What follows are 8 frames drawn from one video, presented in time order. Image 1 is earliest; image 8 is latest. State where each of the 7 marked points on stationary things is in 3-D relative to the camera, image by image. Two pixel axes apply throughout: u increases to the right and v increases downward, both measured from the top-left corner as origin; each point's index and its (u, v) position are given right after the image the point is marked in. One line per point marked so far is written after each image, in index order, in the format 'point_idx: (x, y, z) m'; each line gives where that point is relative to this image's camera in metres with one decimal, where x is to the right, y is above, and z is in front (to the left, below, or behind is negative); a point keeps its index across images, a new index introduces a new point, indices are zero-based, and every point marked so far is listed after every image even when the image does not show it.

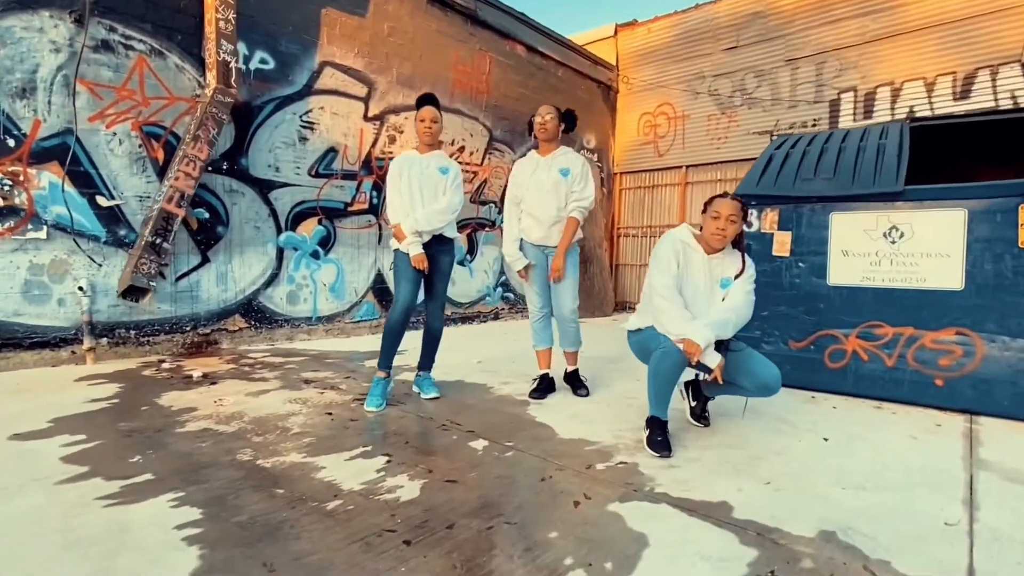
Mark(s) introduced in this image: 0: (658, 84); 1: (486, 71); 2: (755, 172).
0: (+2.1, +2.9, +7.7) m
1: (-0.3, +2.5, +6.2) m
2: (+1.7, +0.8, +3.9) m
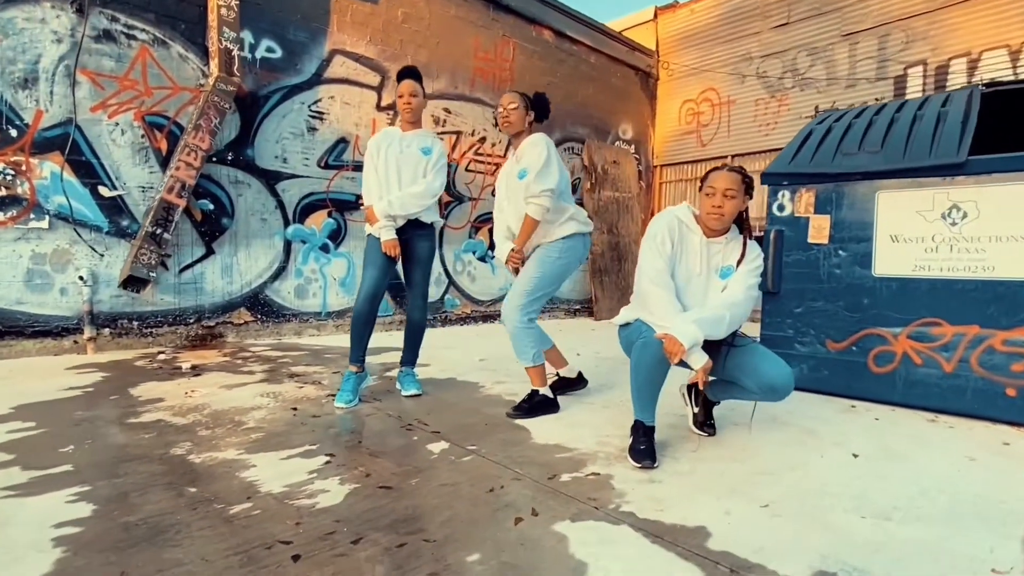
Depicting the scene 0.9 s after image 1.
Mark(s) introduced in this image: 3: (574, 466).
0: (+2.5, +2.9, +7.2) m
1: (0.0, +2.5, +6.0) m
2: (+1.7, +0.9, +3.4) m
3: (+0.2, -0.7, +2.0) m
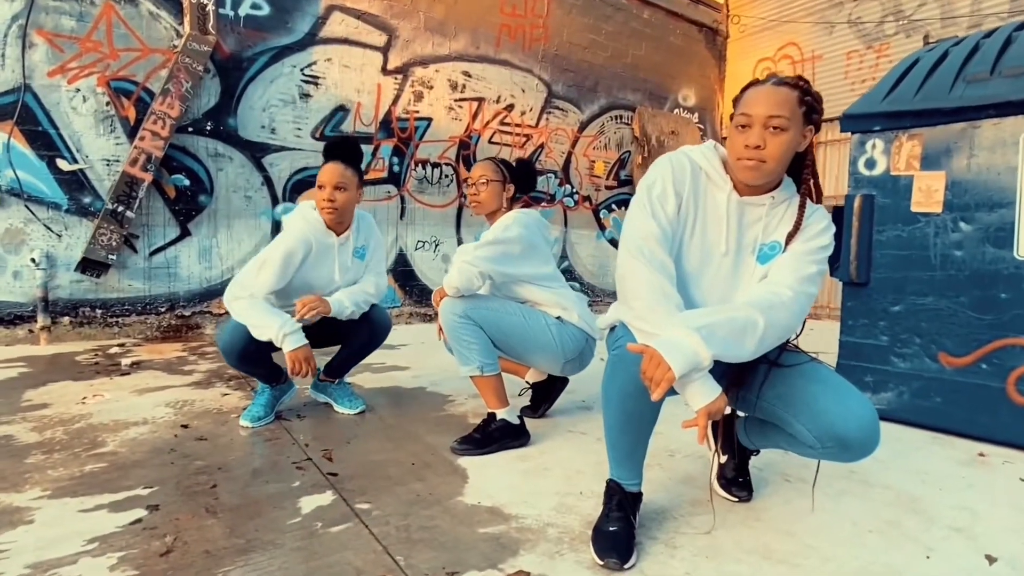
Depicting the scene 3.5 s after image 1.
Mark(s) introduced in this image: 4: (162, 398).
0: (+3.0, +3.0, +6.1) m
1: (+0.3, +2.6, +5.2) m
2: (+1.7, +0.9, +2.4) m
3: (0.0, -0.6, +1.2) m
4: (-1.5, -0.5, +2.3) m
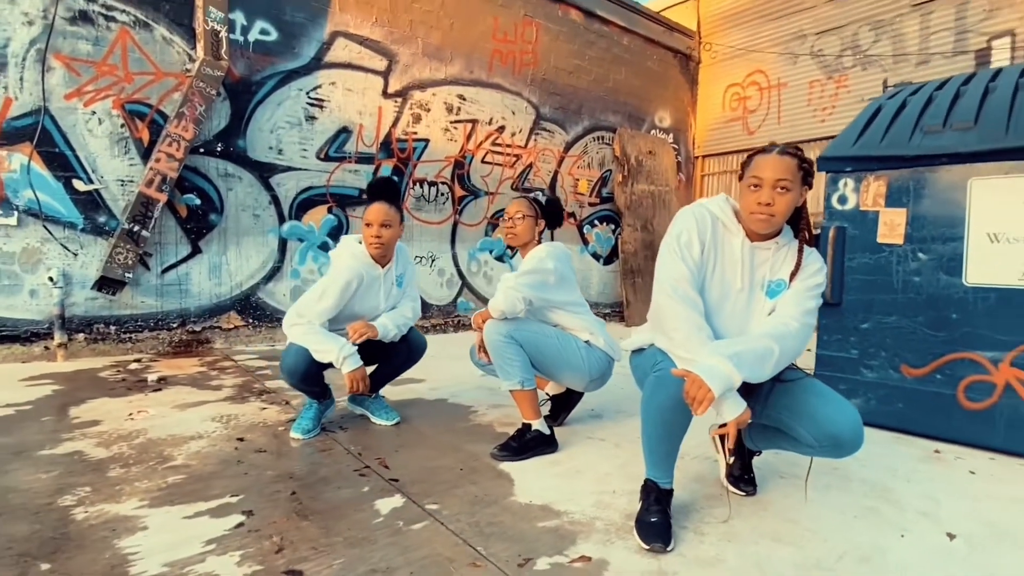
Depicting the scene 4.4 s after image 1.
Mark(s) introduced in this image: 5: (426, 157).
0: (+2.8, +2.8, +6.5) m
1: (+0.2, +2.5, +5.5) m
2: (+1.7, +0.8, +2.8) m
3: (+0.1, -0.7, +1.5) m
4: (-1.4, -0.6, +2.5) m
5: (-0.8, +1.2, +4.8) m
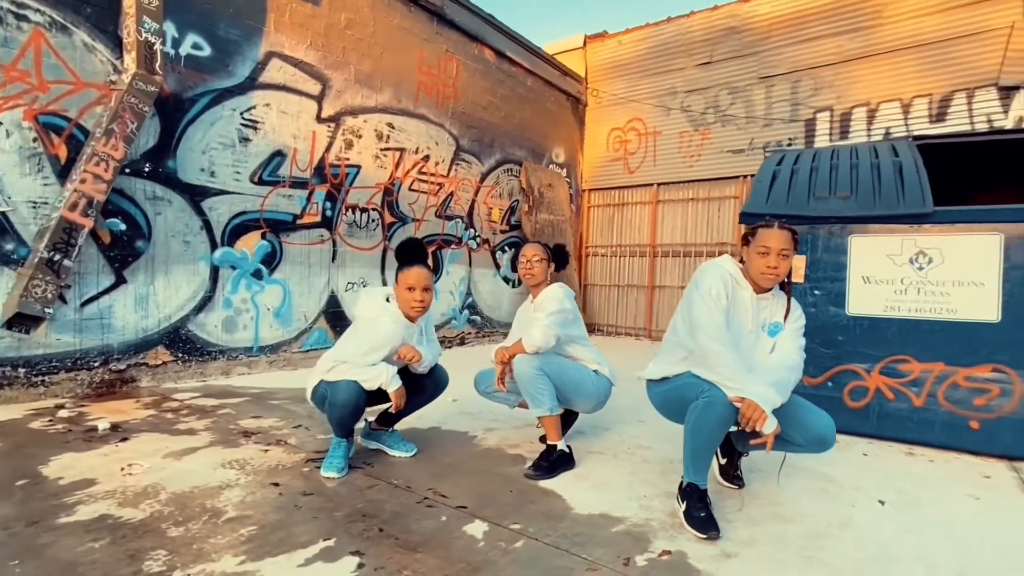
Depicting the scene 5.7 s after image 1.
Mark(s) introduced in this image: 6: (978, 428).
0: (+1.6, +2.6, +7.5) m
1: (-0.6, +2.2, +5.7) m
2: (+1.6, +0.6, +3.5) m
3: (+0.4, -0.8, +1.8) m
4: (-1.3, -0.7, +2.4) m
5: (-1.4, +0.9, +4.8) m
6: (+2.5, -0.7, +2.9) m
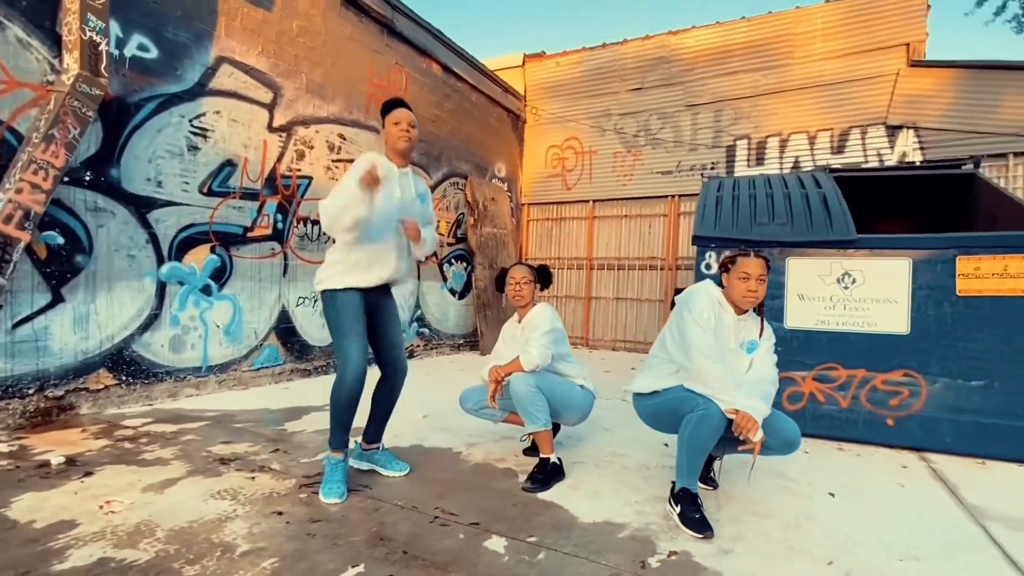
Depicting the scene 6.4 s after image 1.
0: (+0.8, +2.4, +7.8) m
1: (-1.1, +2.1, +5.7) m
2: (+1.4, +0.5, +3.9) m
3: (+0.5, -0.9, +2.0) m
4: (-1.3, -0.8, +2.3) m
5: (-1.7, +0.8, +4.7) m
6: (+2.3, -0.8, +3.4) m
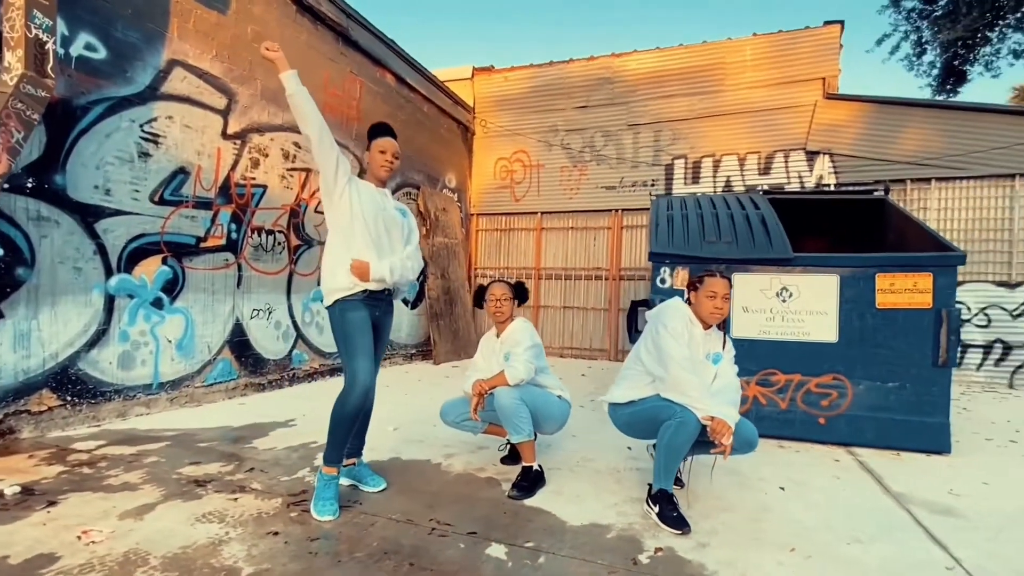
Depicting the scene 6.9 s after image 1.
0: (0.0, +2.3, +8.0) m
1: (-1.6, +2.0, +5.7) m
2: (+1.1, +0.4, +4.2) m
3: (+0.5, -1.0, +2.2) m
4: (-1.3, -0.9, +2.2) m
5: (-2.1, +0.7, +4.6) m
6: (+2.1, -0.9, +3.8) m
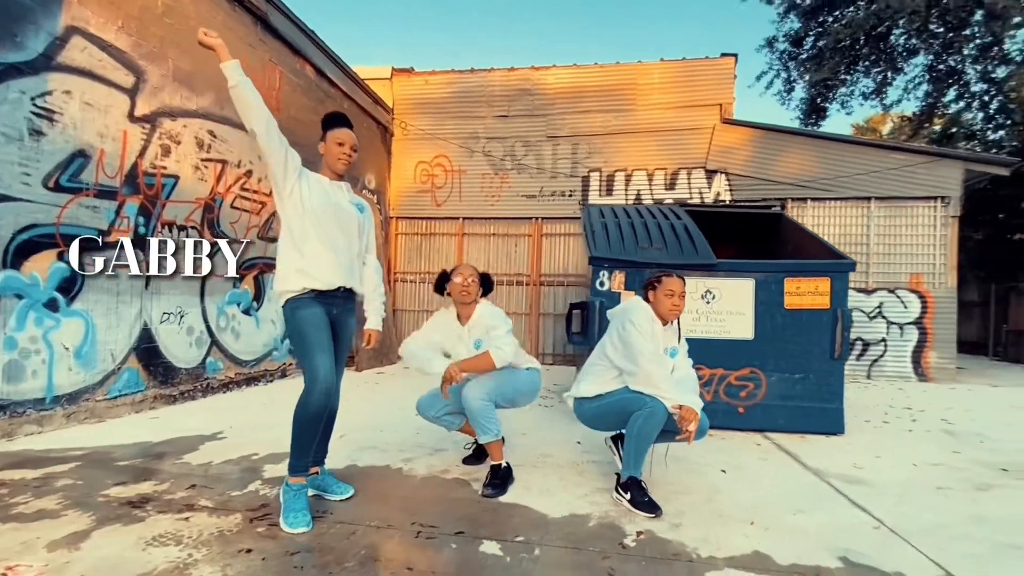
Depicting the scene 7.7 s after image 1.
0: (-1.2, +2.2, +7.9) m
1: (-2.3, +2.0, +5.3) m
2: (+0.7, +0.4, +4.4) m
3: (+0.4, -1.0, +2.2) m
4: (-1.4, -0.9, +1.9) m
5: (-2.6, +0.7, +4.2) m
6: (+1.7, -0.9, +4.2) m
